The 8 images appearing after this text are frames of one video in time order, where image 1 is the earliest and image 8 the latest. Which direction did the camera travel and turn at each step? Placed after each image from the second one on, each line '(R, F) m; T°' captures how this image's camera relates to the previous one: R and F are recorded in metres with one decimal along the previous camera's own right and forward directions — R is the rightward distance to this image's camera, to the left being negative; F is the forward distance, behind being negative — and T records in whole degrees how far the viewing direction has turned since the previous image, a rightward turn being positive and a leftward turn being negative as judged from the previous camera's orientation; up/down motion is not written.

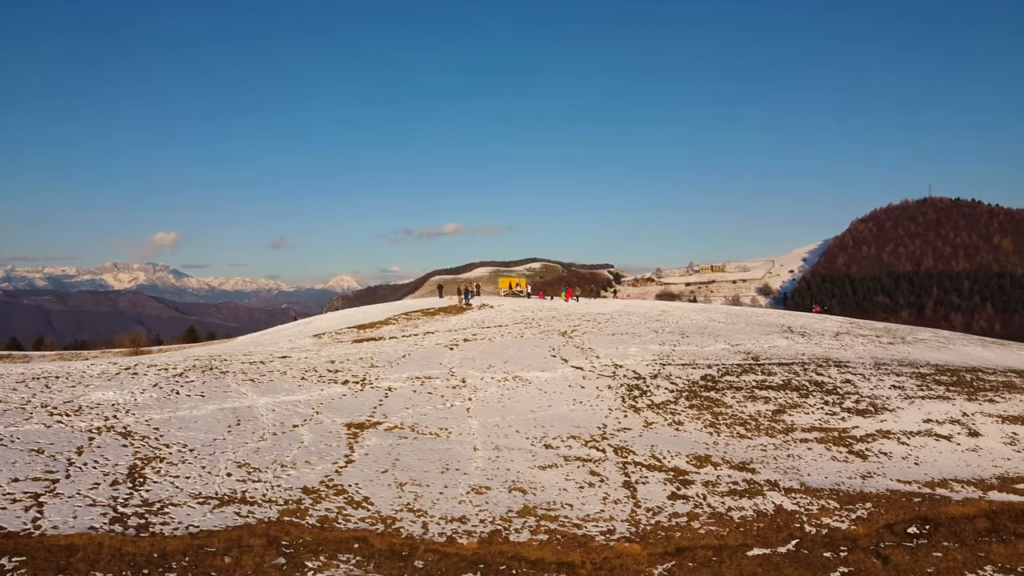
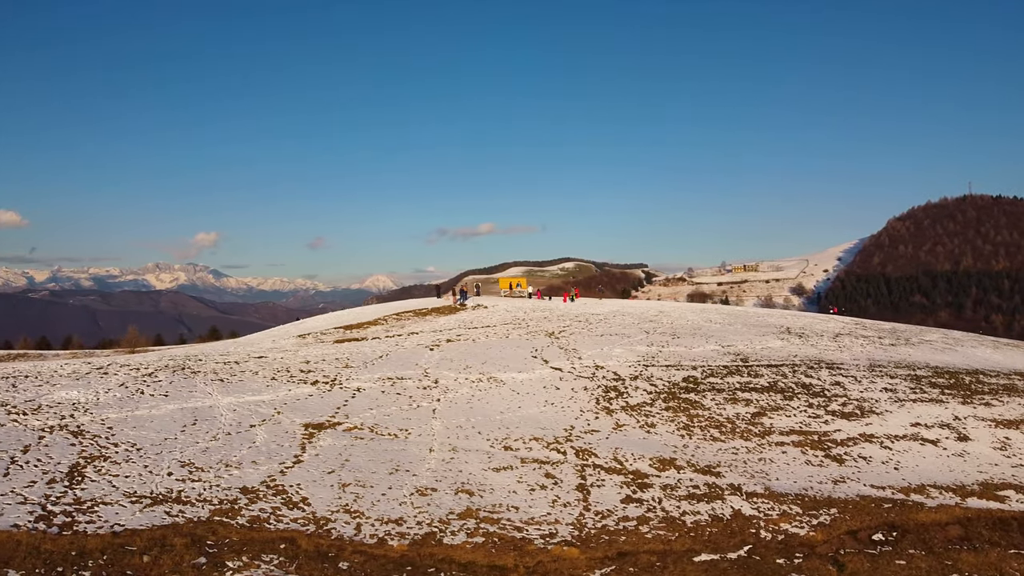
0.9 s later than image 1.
(+2.3, +0.2) m; -2°
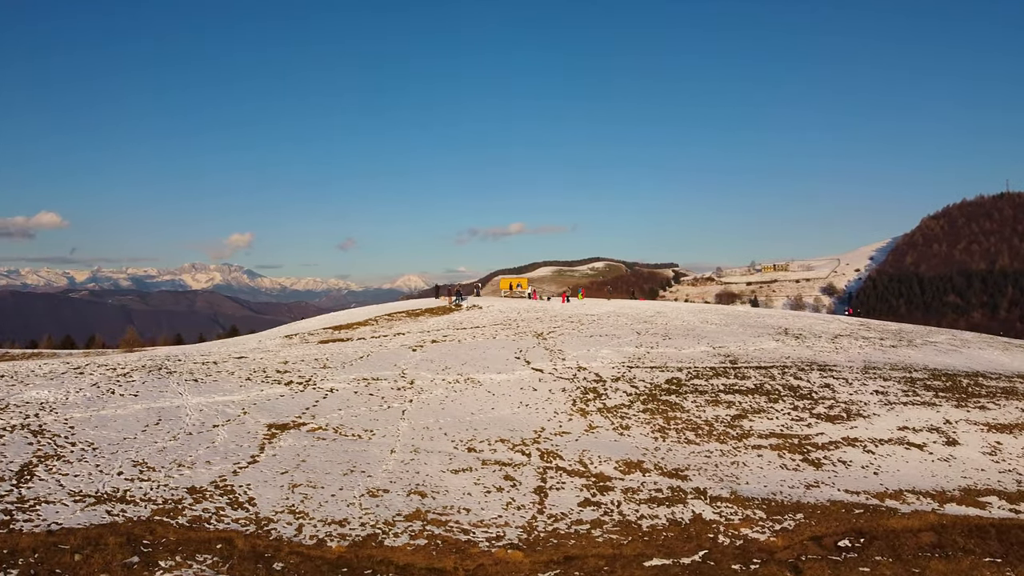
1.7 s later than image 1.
(+2.0, +0.1) m; -2°
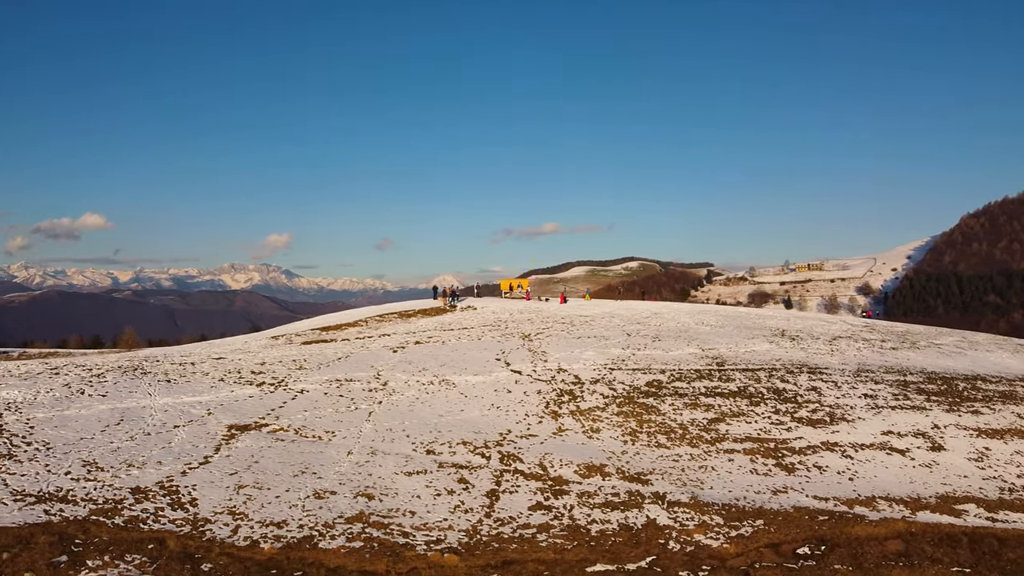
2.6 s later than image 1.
(+2.3, +0.1) m; -2°
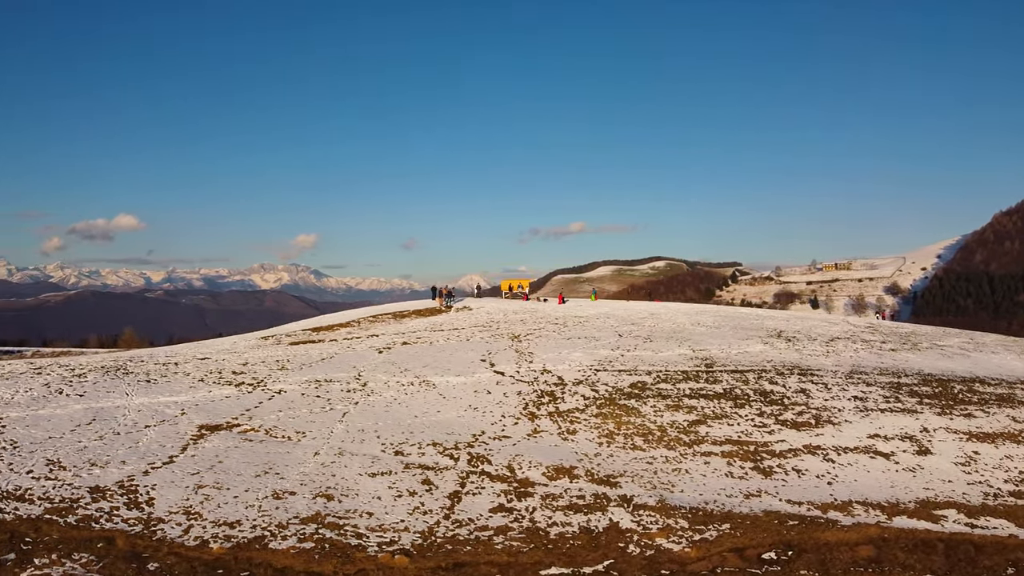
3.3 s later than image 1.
(+1.8, +0.1) m; -1°
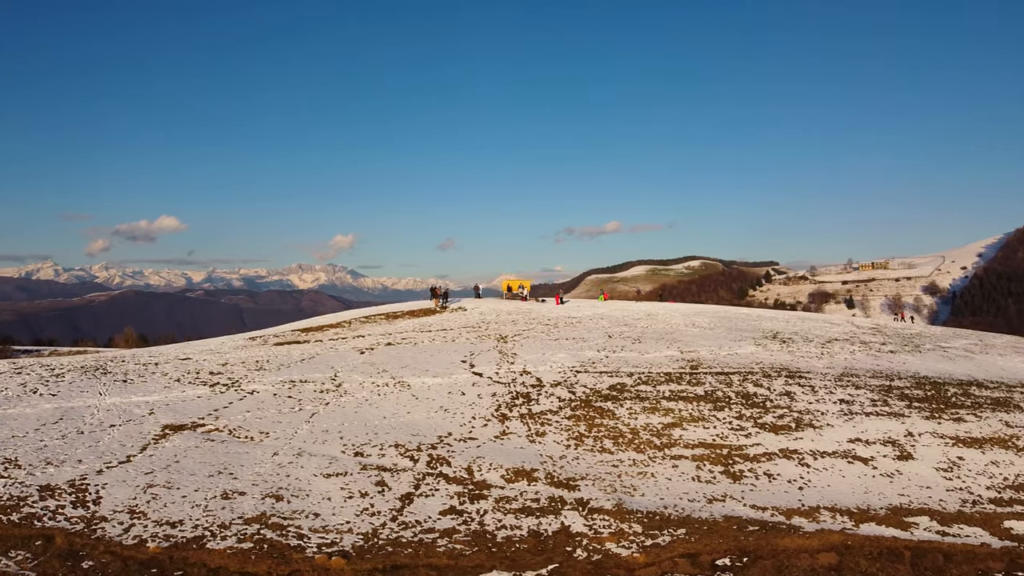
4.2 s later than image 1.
(+2.3, +0.1) m; -2°
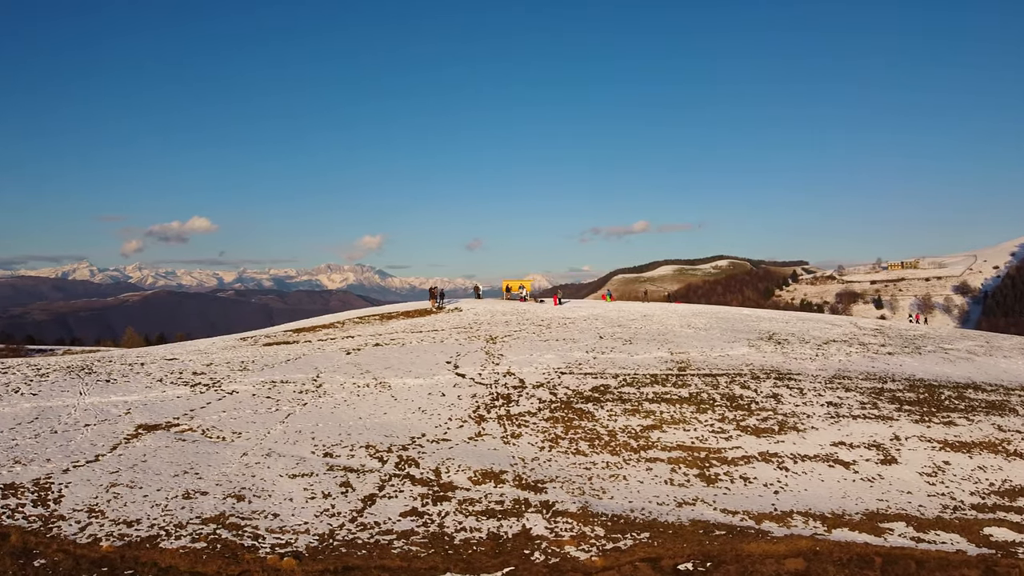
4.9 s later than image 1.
(+1.8, +0.1) m; -1°
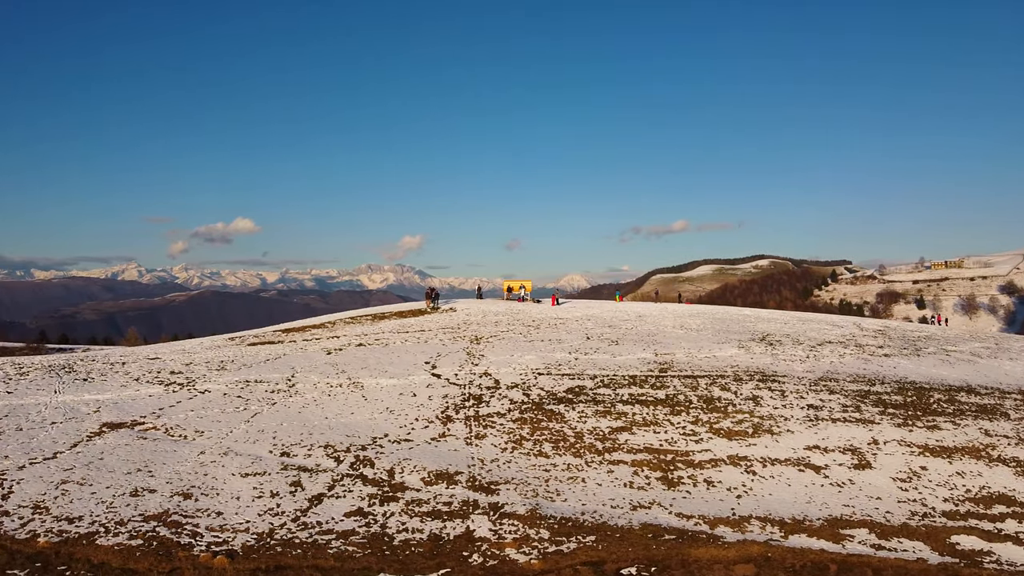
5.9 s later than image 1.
(+2.6, +0.1) m; -2°
